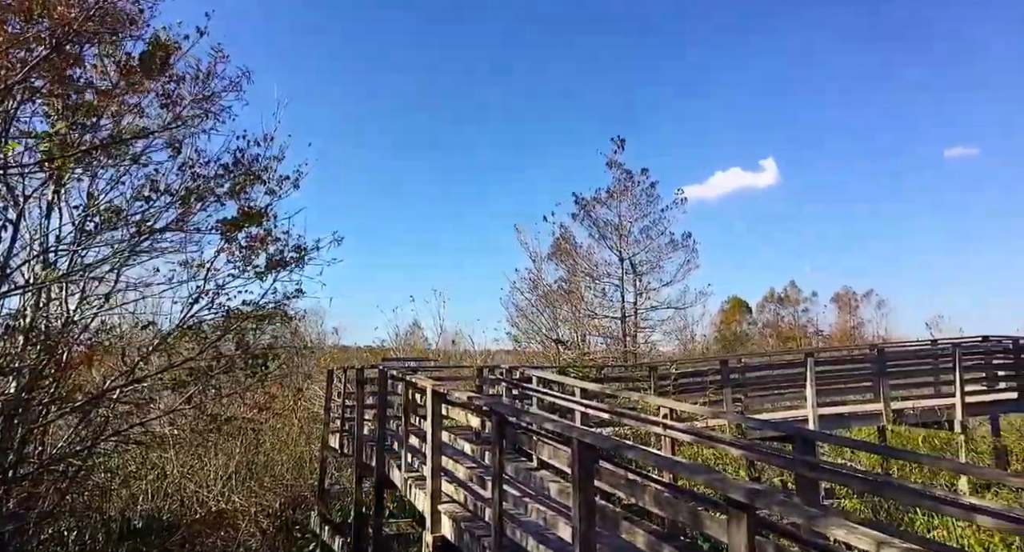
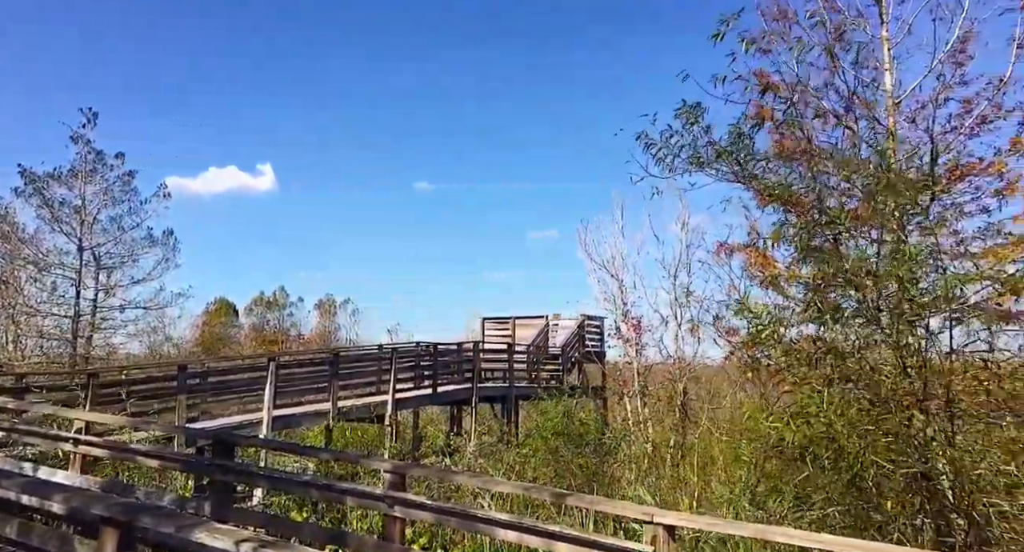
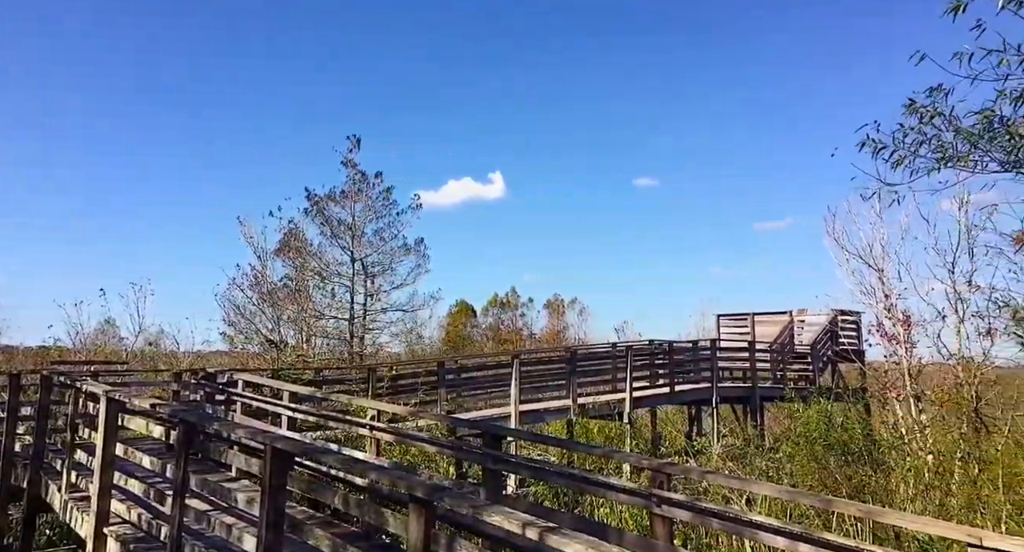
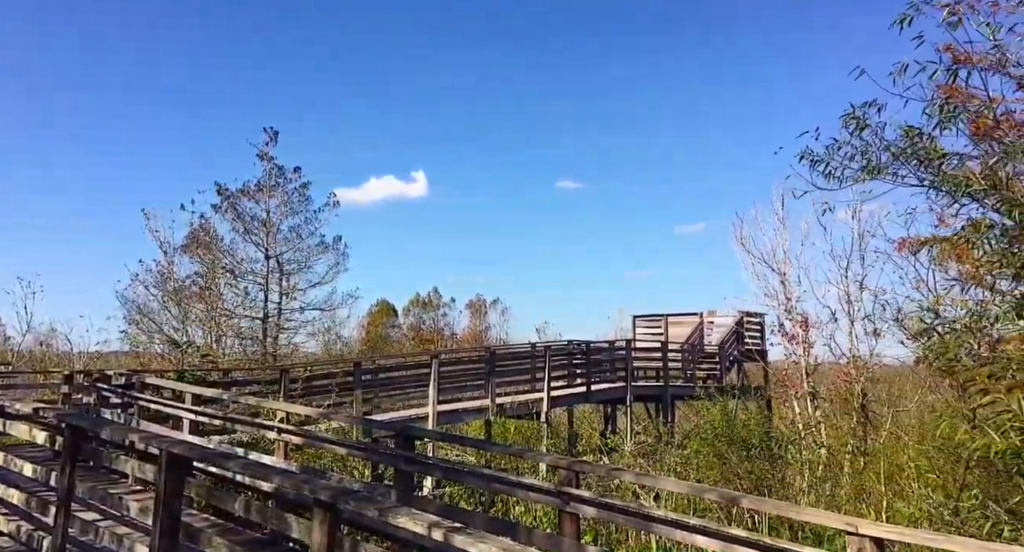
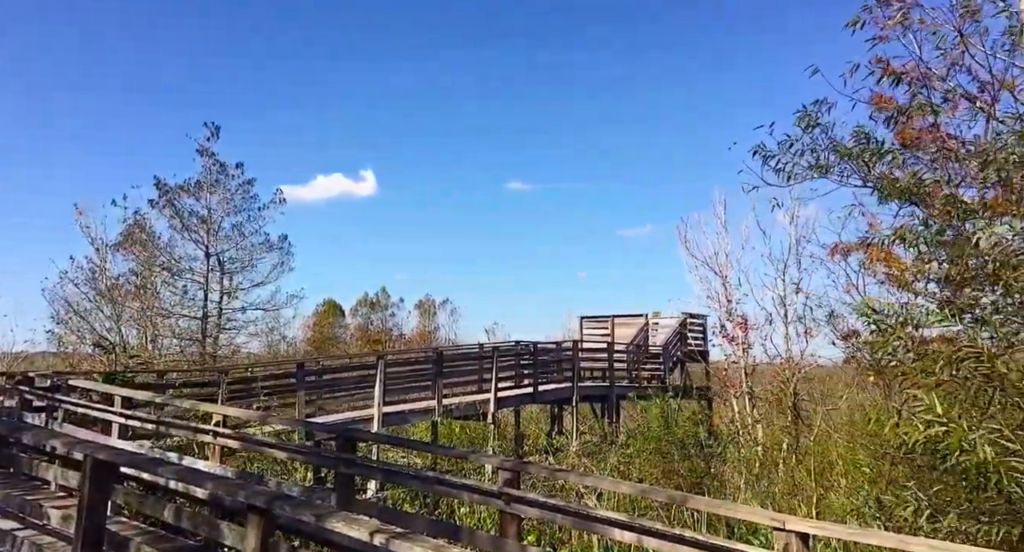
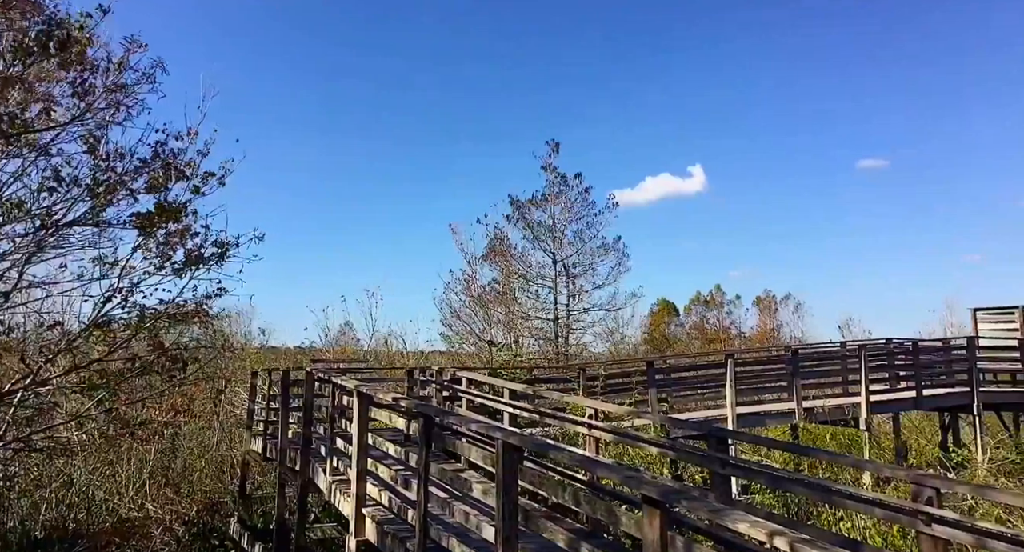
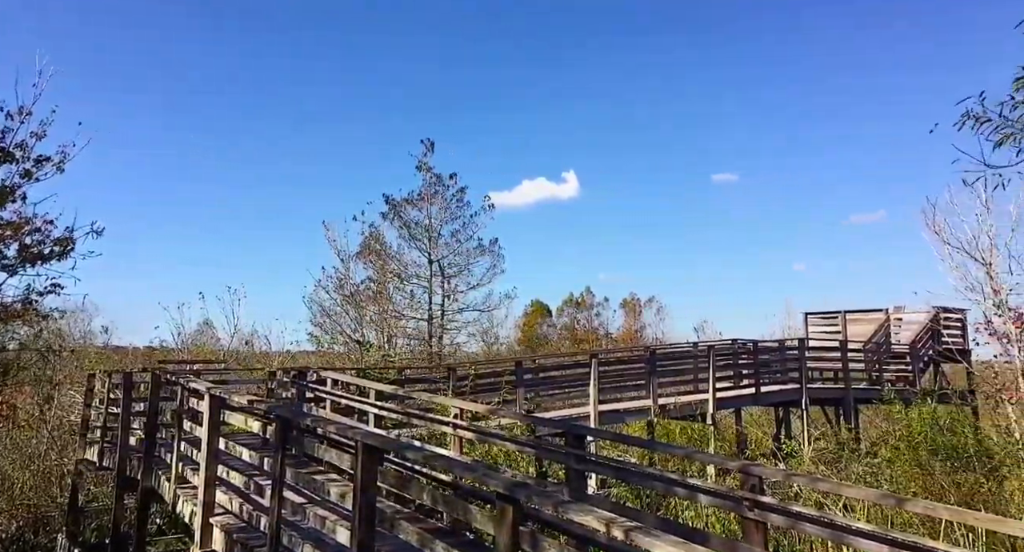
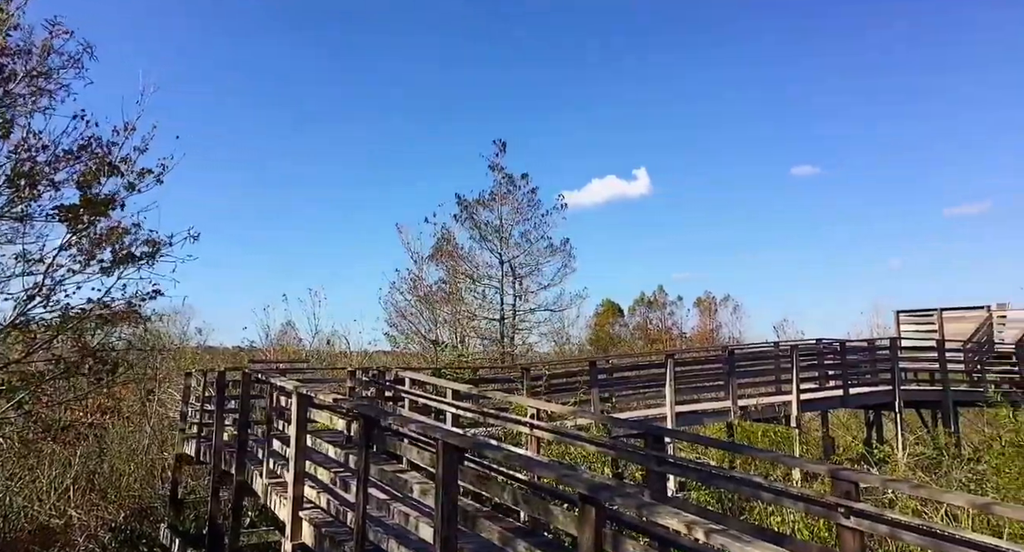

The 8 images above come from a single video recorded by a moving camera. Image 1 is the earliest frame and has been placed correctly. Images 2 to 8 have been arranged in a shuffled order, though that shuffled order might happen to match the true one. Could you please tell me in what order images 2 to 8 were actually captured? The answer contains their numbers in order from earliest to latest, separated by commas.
6, 8, 7, 3, 4, 5, 2
